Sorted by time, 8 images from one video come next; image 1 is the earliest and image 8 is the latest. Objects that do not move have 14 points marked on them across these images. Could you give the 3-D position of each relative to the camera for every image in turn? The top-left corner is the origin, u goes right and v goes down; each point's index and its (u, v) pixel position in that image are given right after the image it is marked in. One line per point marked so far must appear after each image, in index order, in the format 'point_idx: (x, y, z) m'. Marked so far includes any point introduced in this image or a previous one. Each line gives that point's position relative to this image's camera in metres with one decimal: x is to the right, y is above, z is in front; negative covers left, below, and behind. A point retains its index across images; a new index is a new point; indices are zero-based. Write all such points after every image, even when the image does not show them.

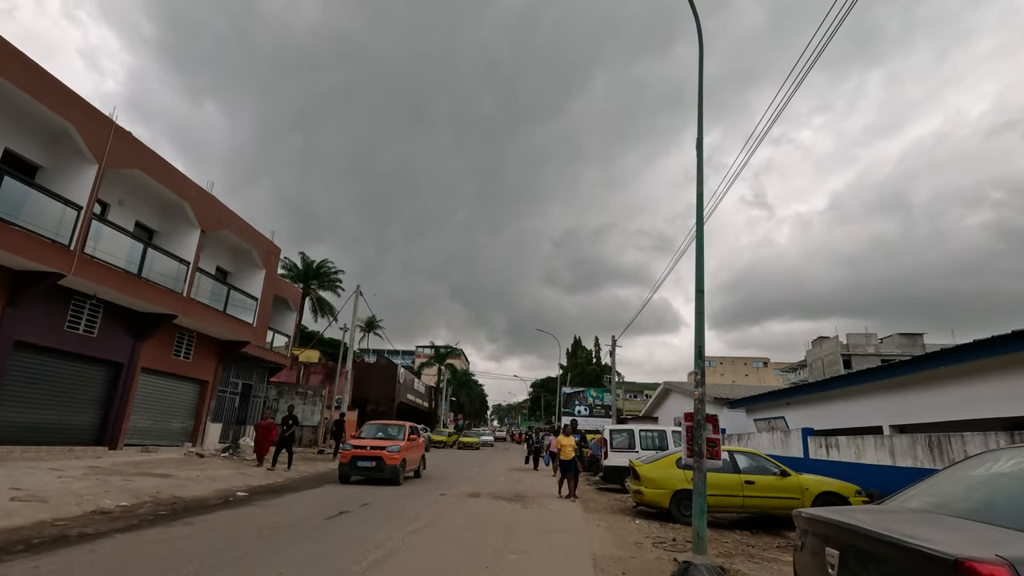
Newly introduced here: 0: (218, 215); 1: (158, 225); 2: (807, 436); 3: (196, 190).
0: (-9.7, +2.5, +17.7) m
1: (-10.9, +1.9, +16.5) m
2: (+7.6, -3.8, +13.8) m
3: (-9.9, +3.1, +16.6) m
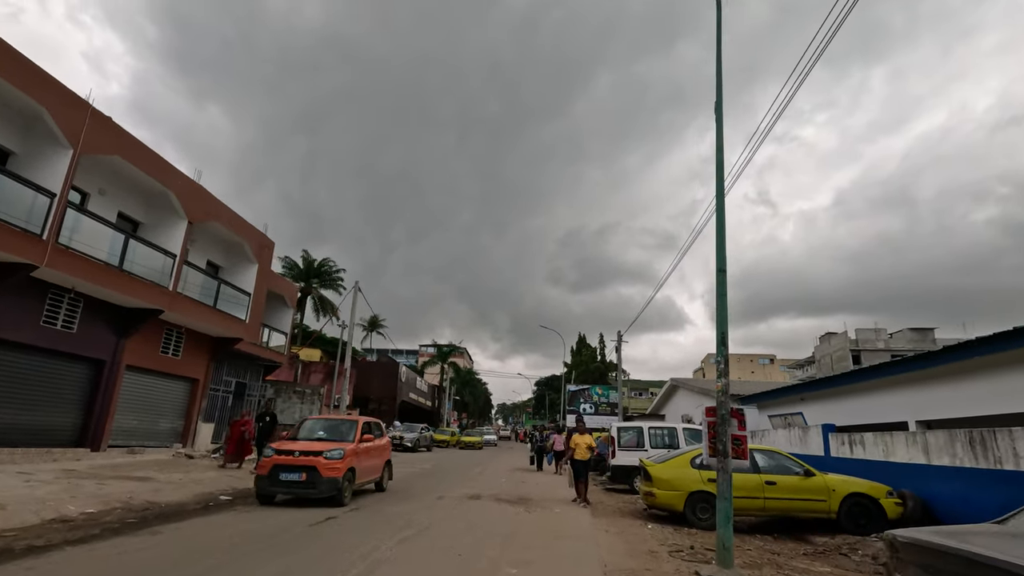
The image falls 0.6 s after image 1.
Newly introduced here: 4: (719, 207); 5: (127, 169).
0: (-9.7, +2.6, +17.0) m
1: (-10.9, +2.1, +15.8) m
2: (+7.7, -3.5, +13.0) m
3: (-9.8, +3.2, +15.9) m
4: (+3.1, +1.2, +7.8) m
5: (-10.4, +3.2, +14.3) m
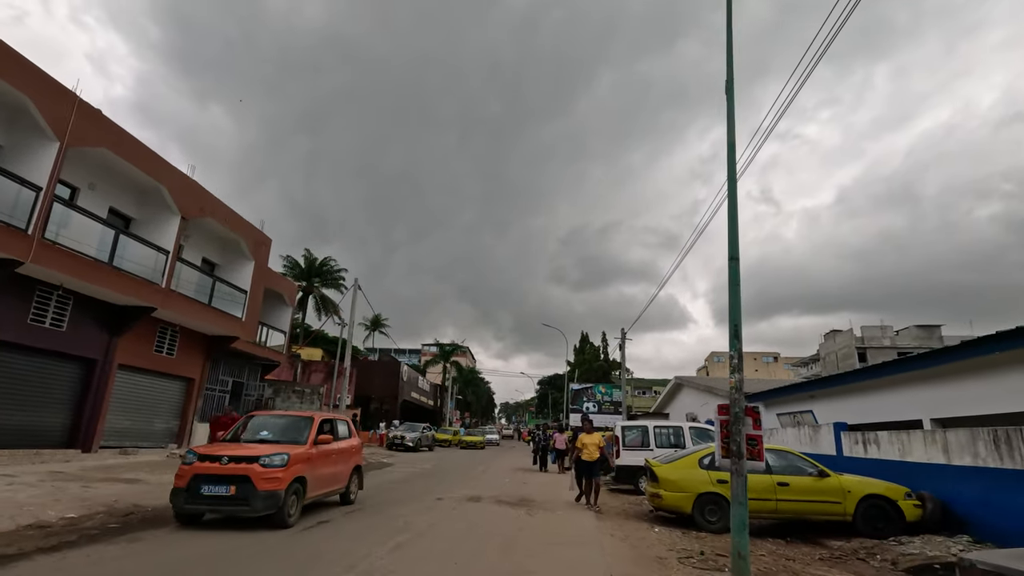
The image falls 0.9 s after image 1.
0: (-9.7, +2.7, +16.7) m
1: (-10.9, +2.2, +15.4) m
2: (+7.7, -3.4, +12.5) m
3: (-9.8, +3.3, +15.5) m
4: (+3.1, +1.3, +7.4) m
5: (-10.4, +3.3, +14.0) m
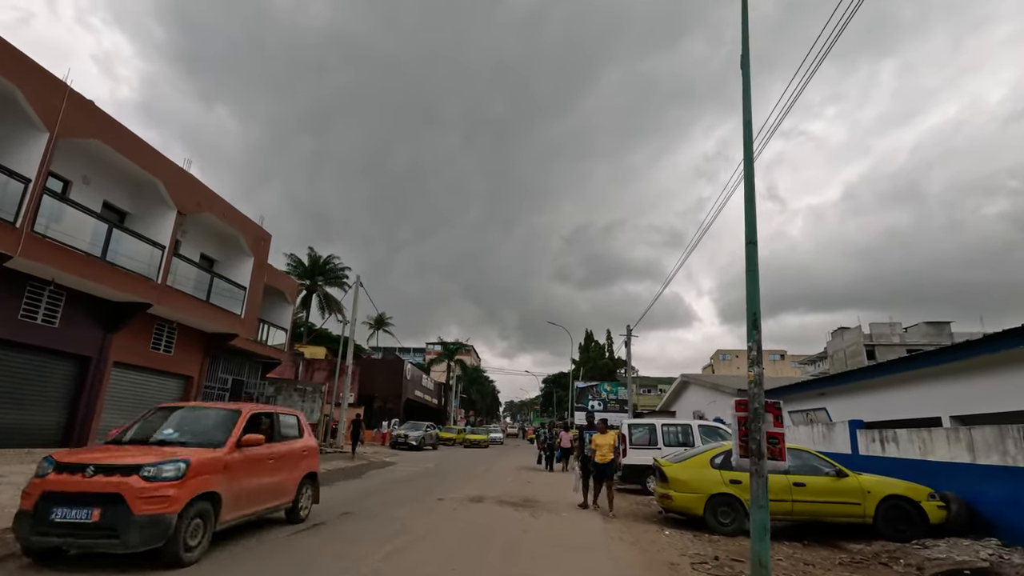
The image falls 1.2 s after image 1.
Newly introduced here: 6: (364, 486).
0: (-9.6, +2.8, +16.4) m
1: (-10.8, +2.3, +15.1) m
2: (+7.8, -3.2, +12.1) m
3: (-9.7, +3.4, +15.2) m
4: (+3.1, +1.5, +6.9) m
5: (-10.3, +3.4, +13.7) m
6: (-3.8, -5.0, +13.5) m
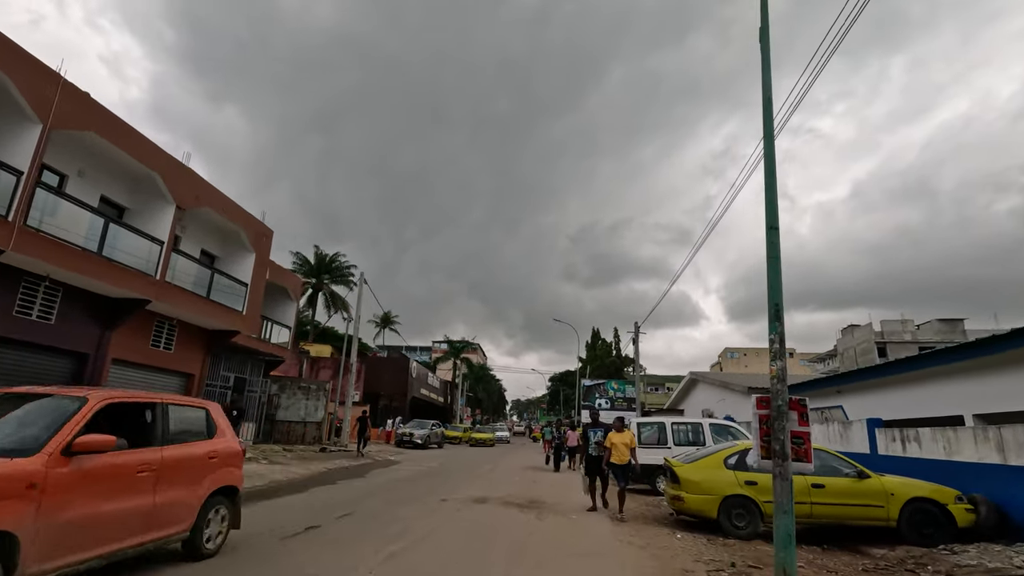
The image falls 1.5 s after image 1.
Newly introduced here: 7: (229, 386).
0: (-9.4, +3.0, +16.1) m
1: (-10.7, +2.4, +14.8) m
2: (+7.9, -3.1, +11.6) m
3: (-9.6, +3.6, +15.0) m
4: (+3.1, +1.6, +6.5) m
5: (-10.2, +3.5, +13.4) m
6: (-3.6, -4.9, +13.2) m
7: (-10.4, -3.6, +19.6) m
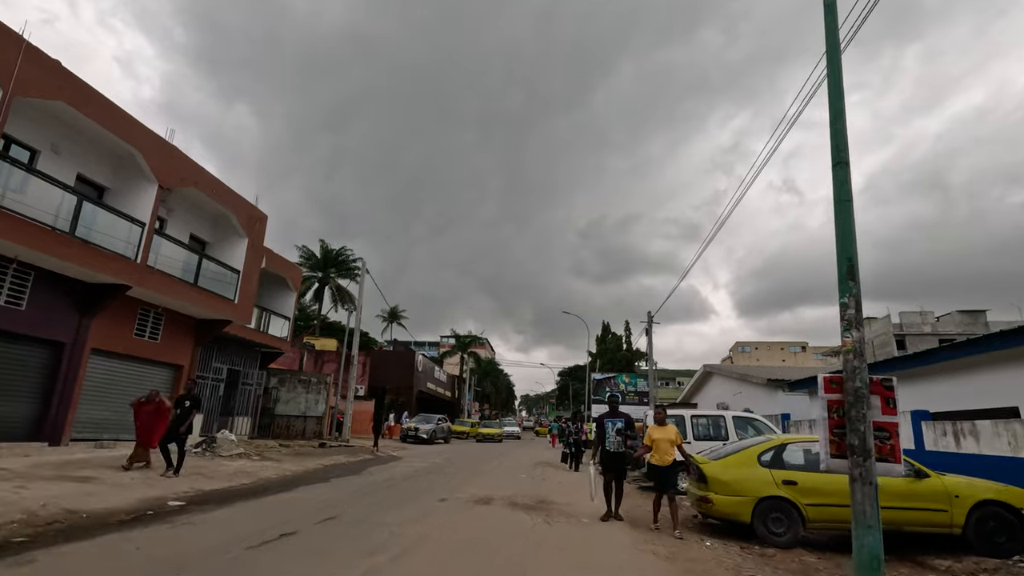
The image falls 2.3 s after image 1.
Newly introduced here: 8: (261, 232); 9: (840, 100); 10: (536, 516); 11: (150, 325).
0: (-9.3, +3.4, +15.1) m
1: (-10.5, +2.8, +13.9) m
2: (+8.0, -2.6, +10.4) m
3: (-9.5, +3.9, +14.0) m
4: (+3.1, +2.0, +5.4) m
5: (-10.1, +3.9, +12.5) m
6: (-3.5, -4.5, +12.2) m
7: (-10.1, -3.2, +18.7) m
8: (-8.9, +2.0, +18.9) m
9: (+3.1, +1.8, +5.3) m
10: (+0.4, -3.7, +8.8) m
11: (-10.3, -1.0, +15.1) m
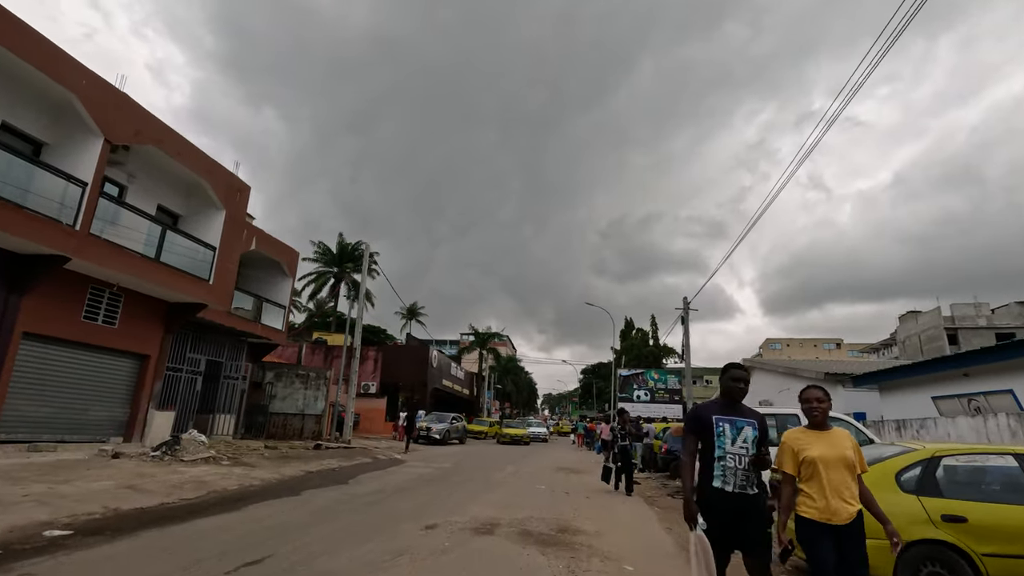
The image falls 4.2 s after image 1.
0: (-9.0, +3.9, +12.9) m
1: (-10.2, +3.4, +11.7) m
2: (+8.2, -1.9, +7.5) m
3: (-9.2, +4.5, +11.8) m
4: (+3.1, +2.6, +2.6) m
5: (-9.9, +4.5, +10.3) m
6: (-3.2, -3.9, +9.7) m
7: (-9.6, -2.6, +16.5) m
8: (-8.4, +2.6, +16.6) m
9: (+3.1, +2.5, +2.5) m
10: (+0.5, -3.1, +6.2) m
11: (-9.9, -0.4, +12.9) m
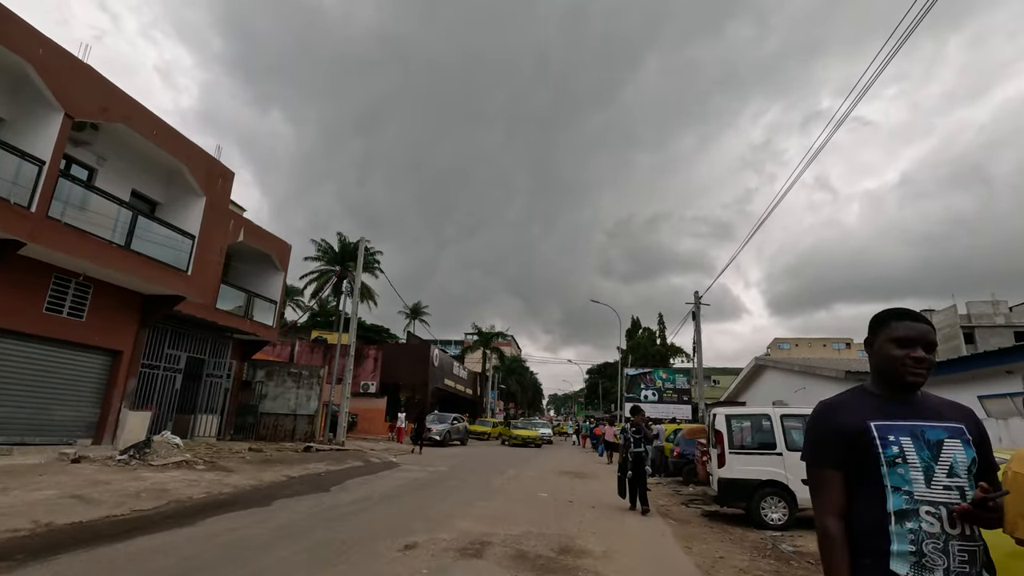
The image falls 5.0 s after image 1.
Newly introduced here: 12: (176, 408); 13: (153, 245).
0: (-9.0, +4.2, +11.9) m
1: (-10.3, +3.6, +10.8) m
2: (+8.1, -1.6, +6.4) m
3: (-9.2, +4.8, +10.8) m
4: (+2.9, +2.9, +1.5) m
5: (-9.9, +4.7, +9.3) m
6: (-3.3, -3.6, +8.7) m
7: (-9.6, -2.4, +15.5) m
8: (-8.4, +2.8, +15.6) m
9: (+2.9, +2.7, +1.4) m
10: (+0.4, -2.8, +5.1) m
11: (-9.9, -0.2, +11.9) m
12: (-9.6, -3.5, +15.3) m
13: (-8.9, +1.1, +13.3) m
